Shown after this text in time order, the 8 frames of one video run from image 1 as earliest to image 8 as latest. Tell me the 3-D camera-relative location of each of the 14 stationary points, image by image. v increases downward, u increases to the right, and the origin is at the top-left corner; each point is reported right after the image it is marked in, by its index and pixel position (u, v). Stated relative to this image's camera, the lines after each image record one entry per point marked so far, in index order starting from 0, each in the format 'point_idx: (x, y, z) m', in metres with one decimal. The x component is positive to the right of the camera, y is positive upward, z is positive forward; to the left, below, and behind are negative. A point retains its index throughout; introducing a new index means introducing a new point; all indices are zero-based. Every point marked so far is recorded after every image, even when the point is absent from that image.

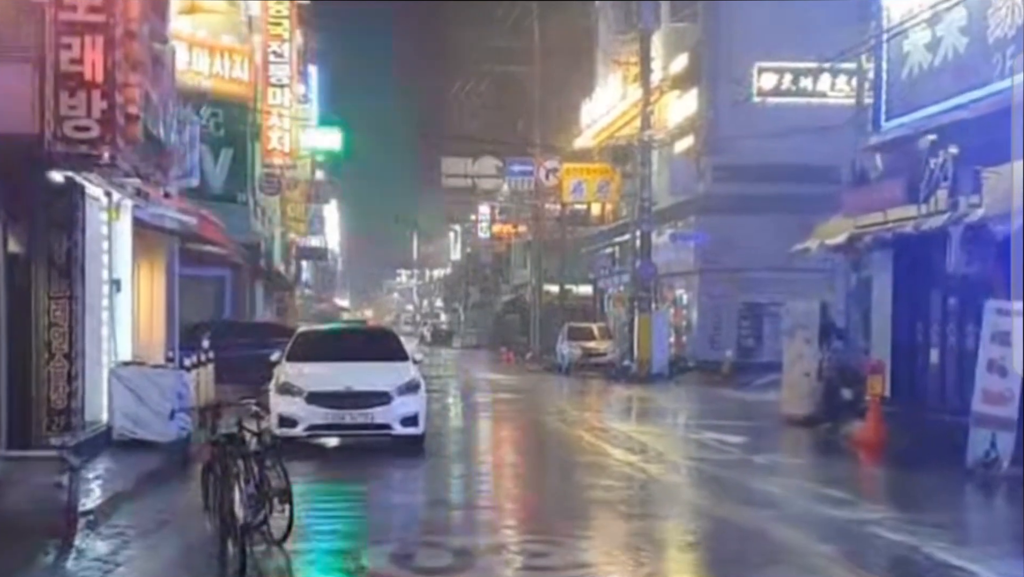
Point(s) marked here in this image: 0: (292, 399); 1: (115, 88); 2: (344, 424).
0: (-2.9, -1.5, +18.1) m
1: (-3.5, +1.8, +11.9) m
2: (-2.2, -1.8, +17.9) m
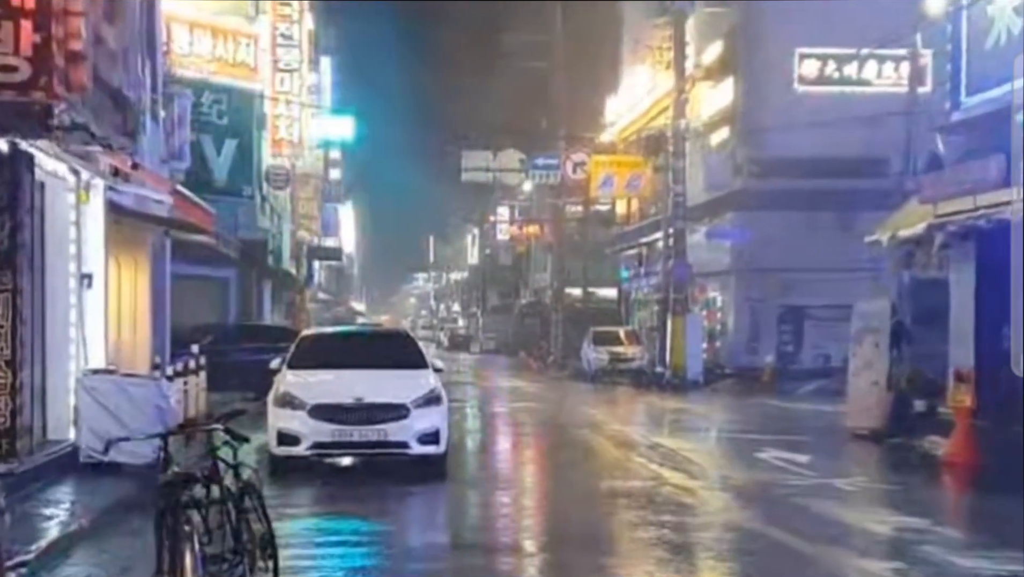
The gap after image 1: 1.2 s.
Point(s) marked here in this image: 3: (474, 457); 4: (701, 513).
0: (-2.5, -1.4, +15.5) m
1: (-3.1, +1.8, +9.3) m
2: (-1.8, -1.7, +15.3) m
3: (-0.5, -2.4, +19.1) m
4: (+1.9, -2.3, +14.0) m
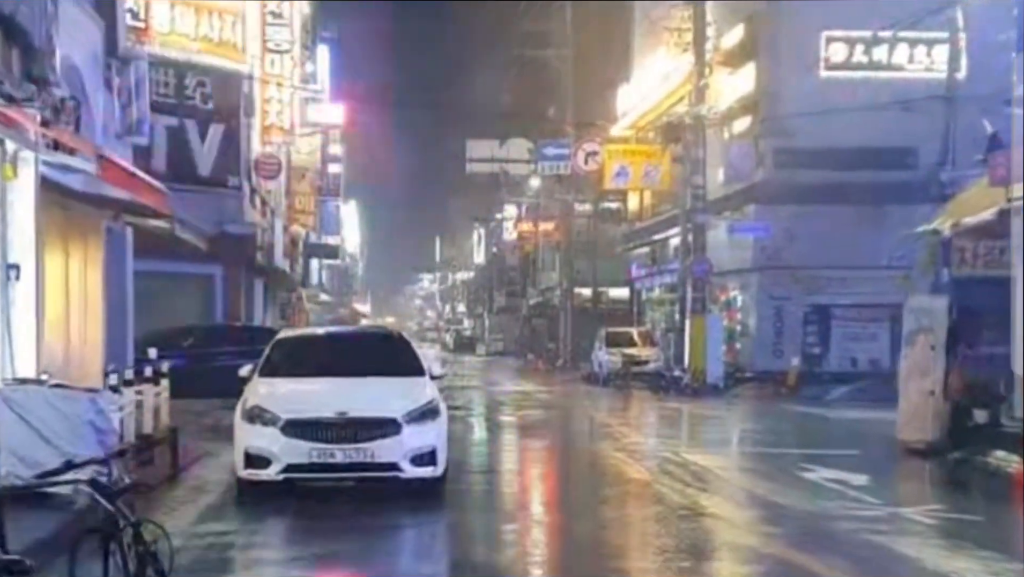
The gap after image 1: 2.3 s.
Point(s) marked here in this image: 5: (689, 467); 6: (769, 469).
0: (-2.4, -1.4, +13.1) m
1: (-3.1, +1.9, +6.9) m
2: (-1.7, -1.7, +12.9) m
3: (-0.4, -2.3, +16.6) m
4: (+2.0, -2.2, +11.5) m
5: (+2.4, -2.4, +18.4) m
6: (+3.4, -2.4, +17.8) m
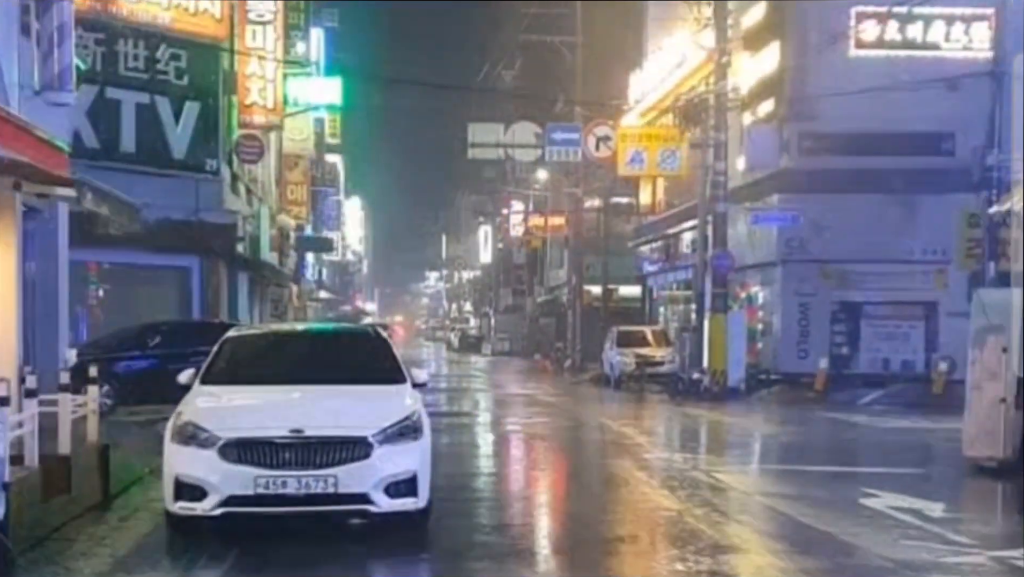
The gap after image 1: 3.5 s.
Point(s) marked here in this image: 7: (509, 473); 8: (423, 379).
0: (-2.4, -1.2, +10.4) m
1: (-3.1, +2.0, +4.2) m
2: (-1.7, -1.6, +10.2) m
3: (-0.4, -2.2, +13.9) m
4: (+2.0, -2.1, +8.8) m
5: (+2.4, -2.3, +15.7) m
6: (+3.4, -2.3, +15.1) m
7: (0.0, -2.4, +17.5) m
8: (-0.8, -0.9, +12.4) m
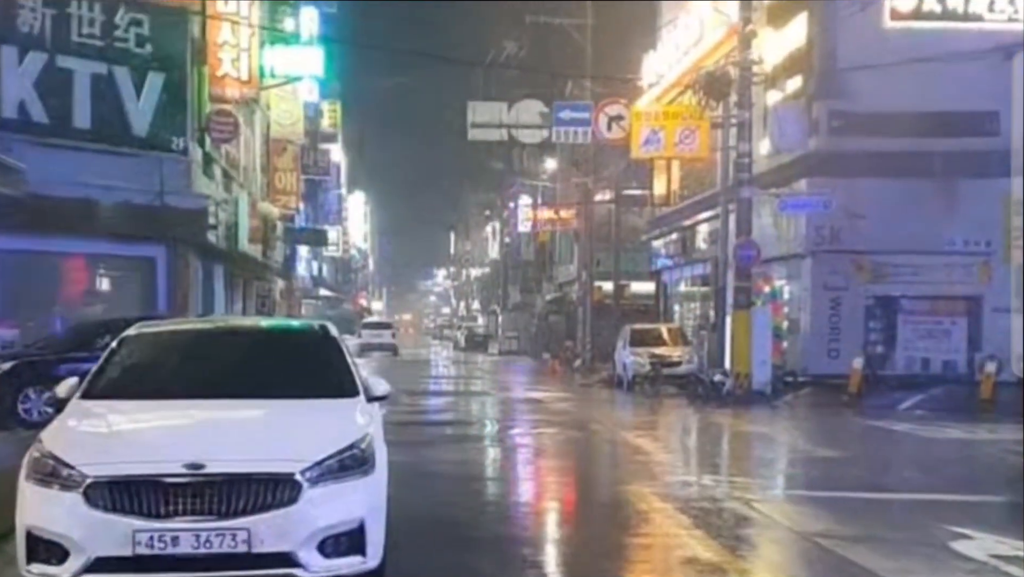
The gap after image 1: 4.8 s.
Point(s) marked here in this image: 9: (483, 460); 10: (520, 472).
0: (-2.5, -1.1, +7.5) m
1: (-3.3, +2.1, +1.3) m
2: (-1.8, -1.4, +7.3) m
3: (-0.4, -2.1, +11.0) m
4: (+1.9, -2.0, +5.8) m
5: (+2.4, -2.2, +12.7) m
6: (+3.3, -2.1, +12.2) m
7: (-0.1, -2.2, +14.5) m
8: (-0.9, -0.7, +9.5) m
9: (-0.4, -2.4, +19.3) m
10: (+0.1, -2.4, +17.8) m
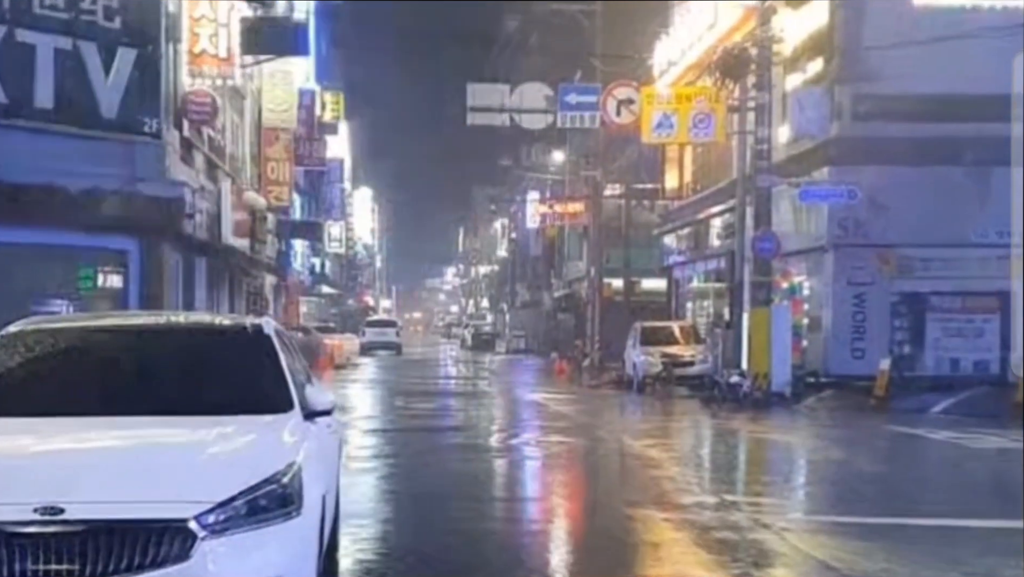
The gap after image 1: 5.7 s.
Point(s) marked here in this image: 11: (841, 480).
0: (-2.7, -1.1, +5.6) m
1: (-3.4, +2.2, -0.6) m
2: (-1.9, -1.4, +5.4) m
3: (-0.5, -2.0, +9.1) m
4: (+1.7, -1.9, +3.9) m
5: (+2.3, -2.1, +10.8) m
6: (+3.2, -2.1, +10.2) m
7: (-0.1, -2.2, +12.6) m
8: (-1.0, -0.7, +7.5) m
9: (-0.4, -2.3, +17.4) m
10: (0.0, -2.3, +15.9) m
11: (+4.5, -2.6, +18.4) m
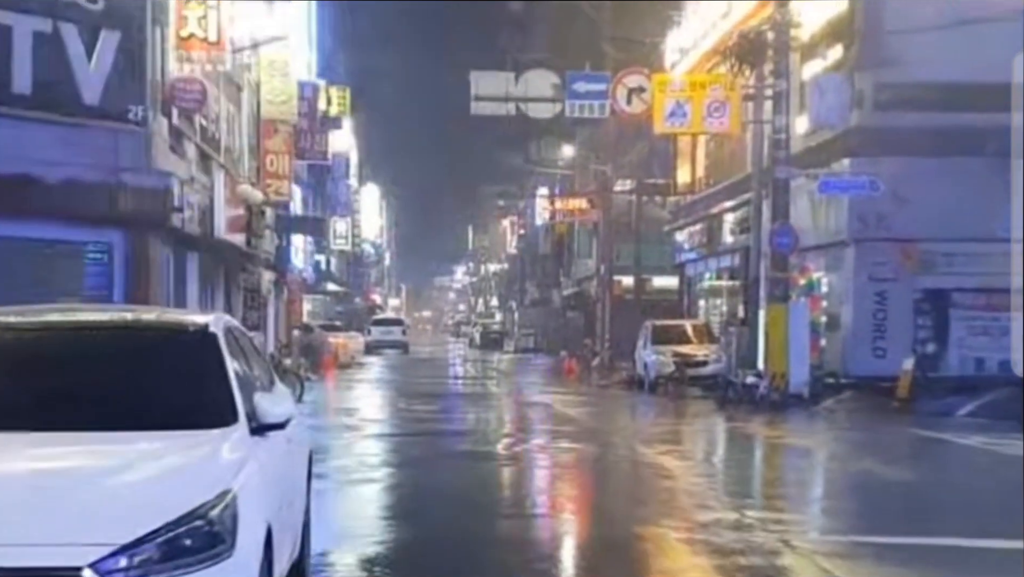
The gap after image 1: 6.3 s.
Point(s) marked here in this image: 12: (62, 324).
0: (-2.7, -1.0, +4.4) m
1: (-3.5, +2.2, -1.8) m
2: (-2.0, -1.3, +4.2) m
3: (-0.6, -2.0, +7.9) m
4: (+1.7, -1.9, +2.7) m
5: (+2.3, -2.1, +9.5) m
6: (+3.2, -2.0, +9.0) m
7: (-0.1, -2.1, +11.4) m
8: (-1.1, -0.6, +6.3) m
9: (-0.4, -2.3, +16.2) m
10: (+0.1, -2.3, +14.7) m
11: (+4.5, -2.5, +17.2) m
12: (-2.0, -0.1, +6.7) m
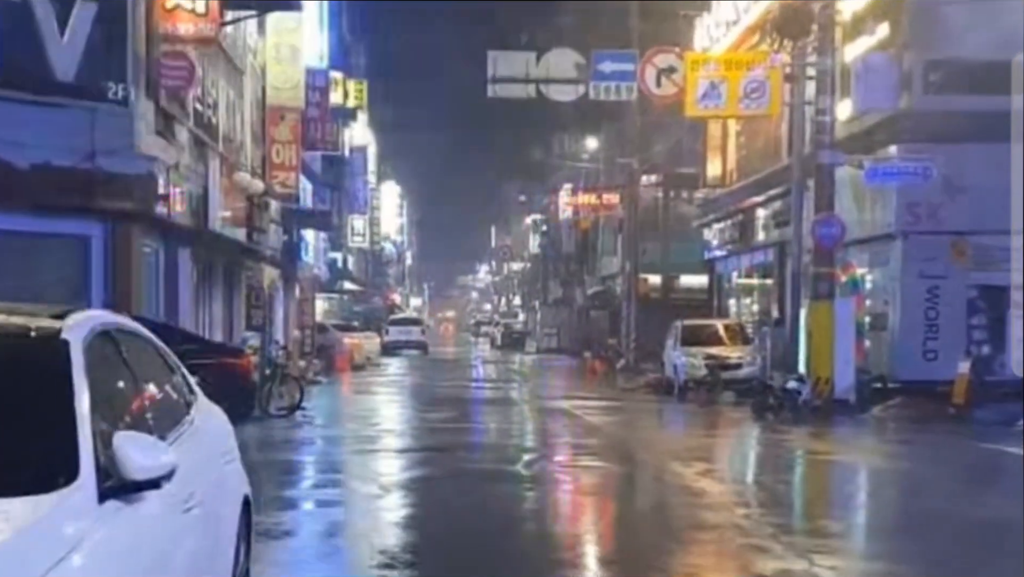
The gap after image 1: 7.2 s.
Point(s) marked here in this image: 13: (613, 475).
0: (-2.7, -1.0, +2.3) m
1: (-3.7, +2.3, -3.9) m
2: (-2.0, -1.3, +2.1) m
3: (-0.5, -1.9, +5.8) m
4: (+1.6, -1.8, +0.5) m
5: (+2.3, -2.0, +7.4) m
6: (+3.3, -2.0, +6.8) m
7: (0.0, -2.1, +9.3) m
8: (-1.1, -0.6, +4.2) m
9: (-0.2, -2.2, +14.0) m
10: (+0.2, -2.2, +12.6) m
11: (+4.7, -2.5, +14.9) m
12: (-2.0, -0.1, +4.6) m
13: (+1.2, -2.2, +16.8) m
